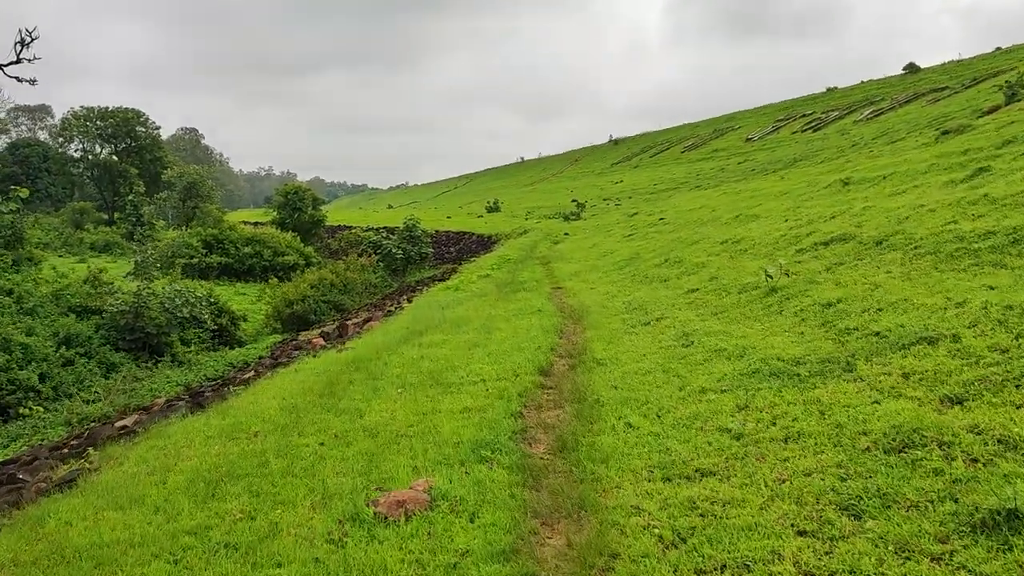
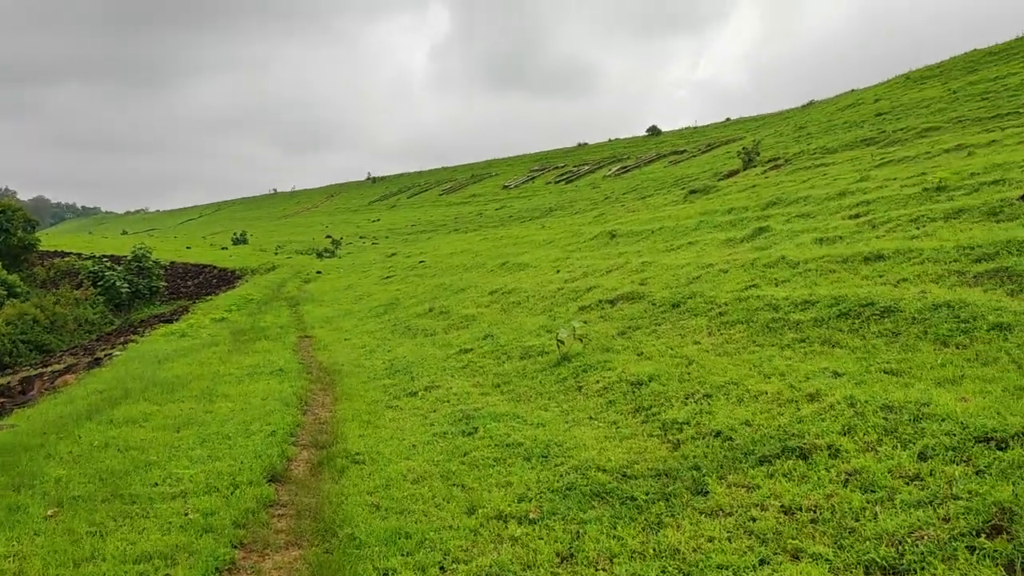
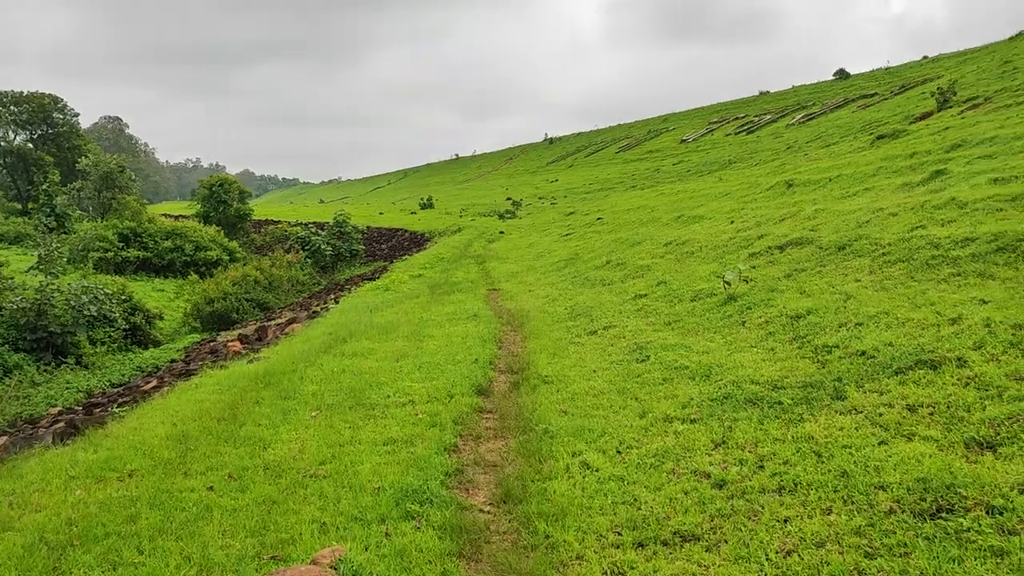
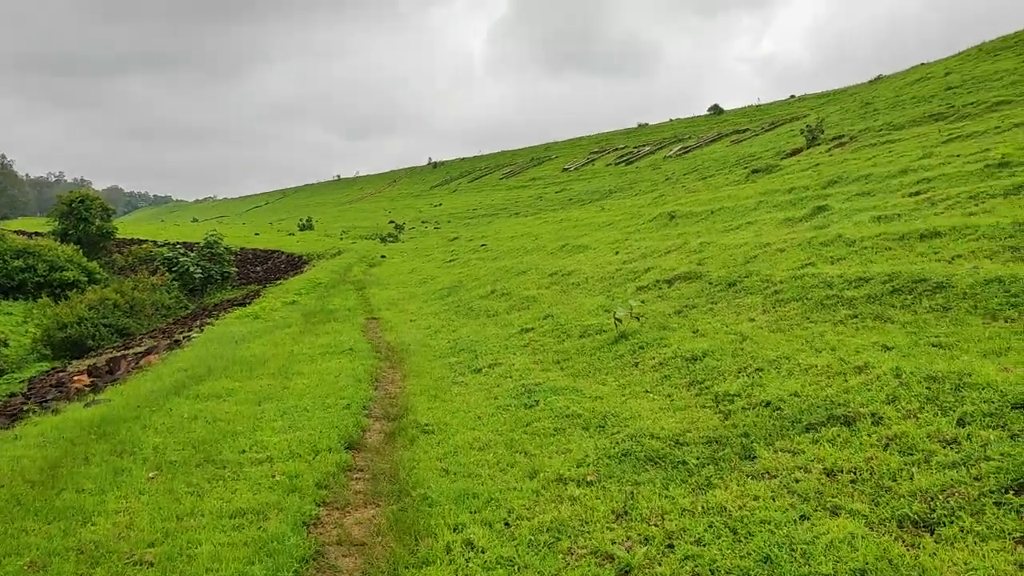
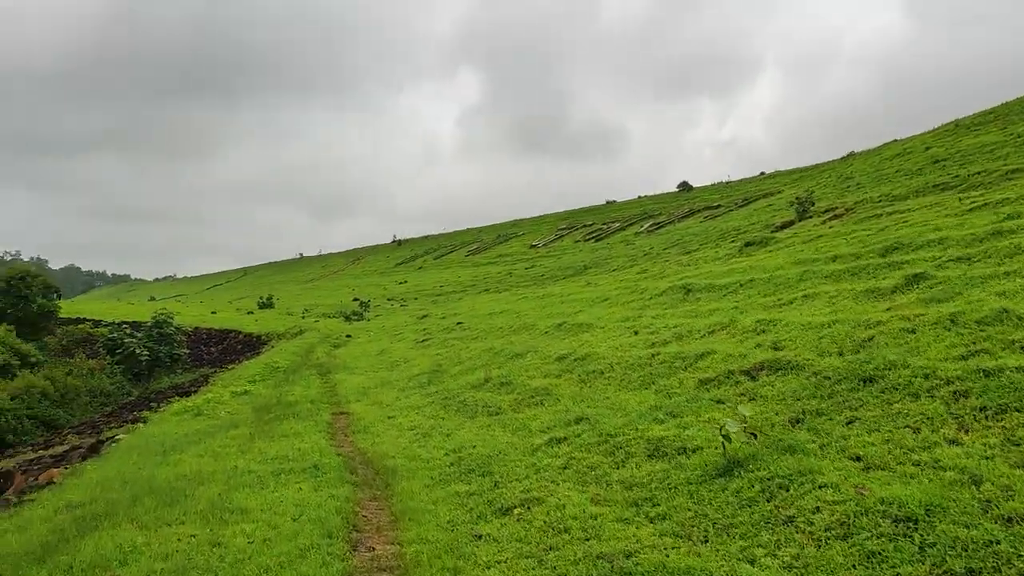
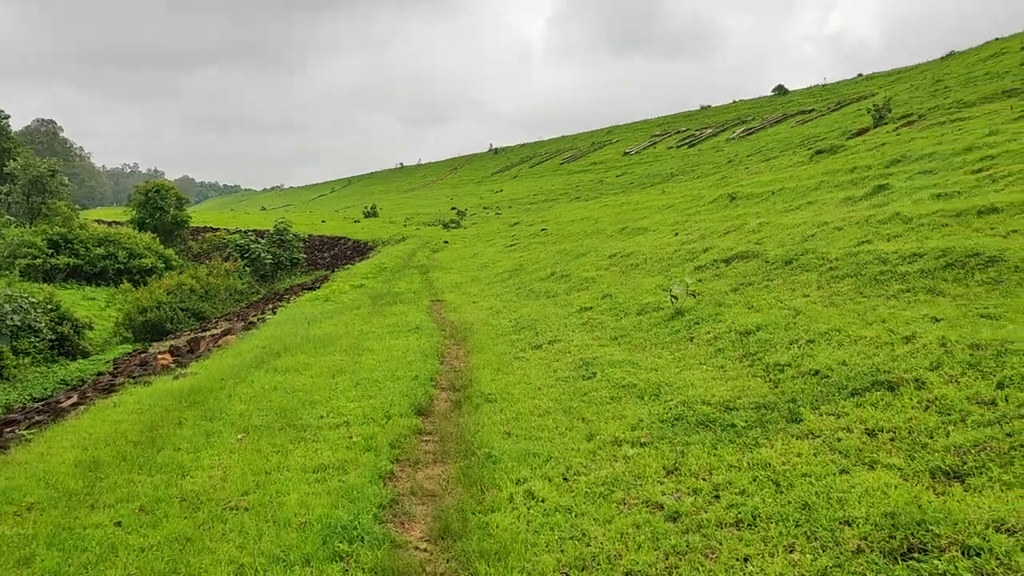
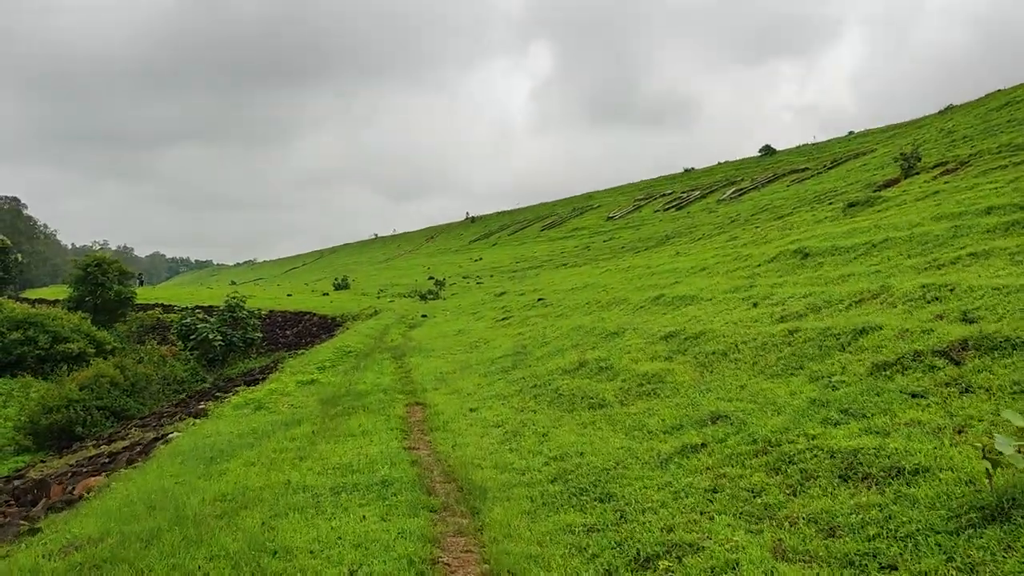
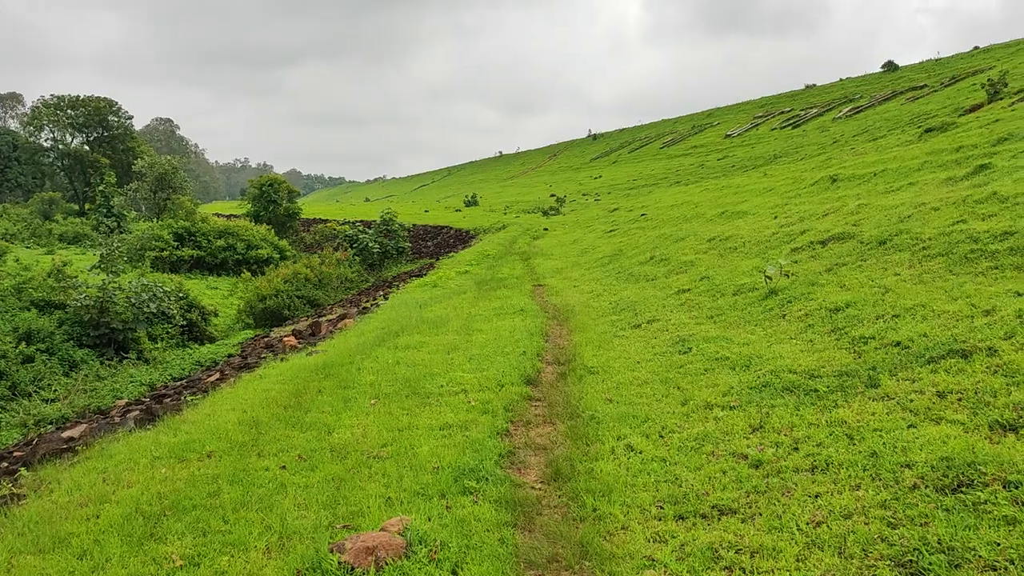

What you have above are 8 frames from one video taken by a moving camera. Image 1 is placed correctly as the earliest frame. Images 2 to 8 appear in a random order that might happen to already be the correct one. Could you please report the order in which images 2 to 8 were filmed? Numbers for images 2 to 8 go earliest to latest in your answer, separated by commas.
8, 3, 6, 4, 2, 5, 7
